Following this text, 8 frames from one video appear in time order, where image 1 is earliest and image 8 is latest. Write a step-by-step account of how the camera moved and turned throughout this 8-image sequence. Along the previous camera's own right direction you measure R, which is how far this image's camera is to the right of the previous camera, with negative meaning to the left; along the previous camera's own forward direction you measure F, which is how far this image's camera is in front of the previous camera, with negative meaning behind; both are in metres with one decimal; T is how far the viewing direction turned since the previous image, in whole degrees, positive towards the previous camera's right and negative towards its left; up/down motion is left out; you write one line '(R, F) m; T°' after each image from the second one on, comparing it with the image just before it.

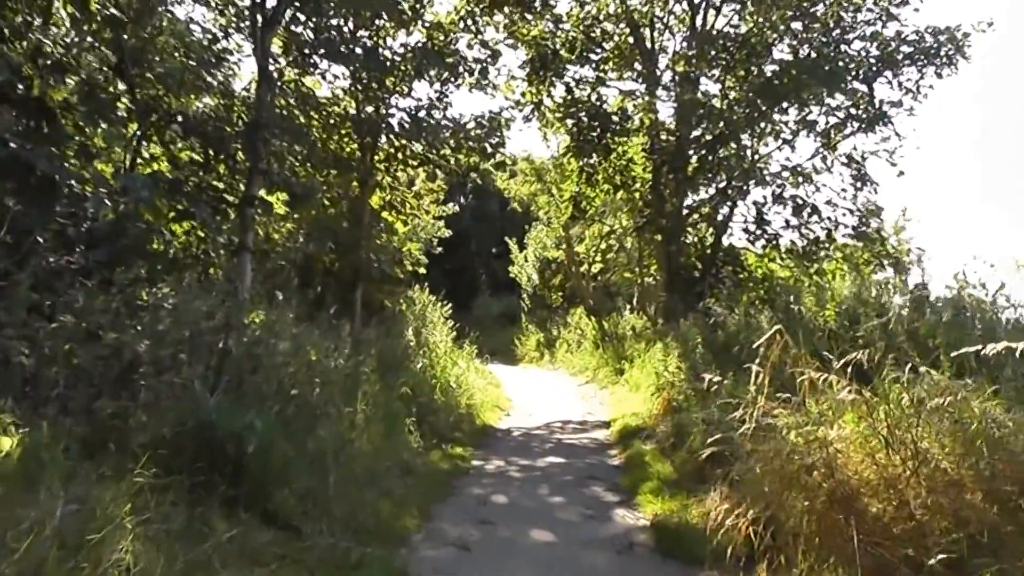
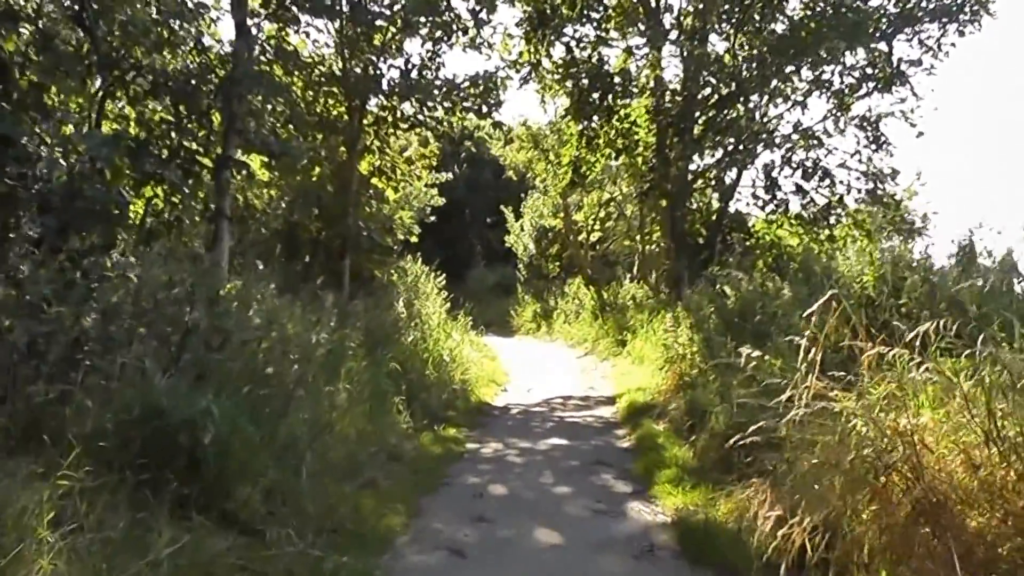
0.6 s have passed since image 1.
(0.0, +0.7) m; 0°
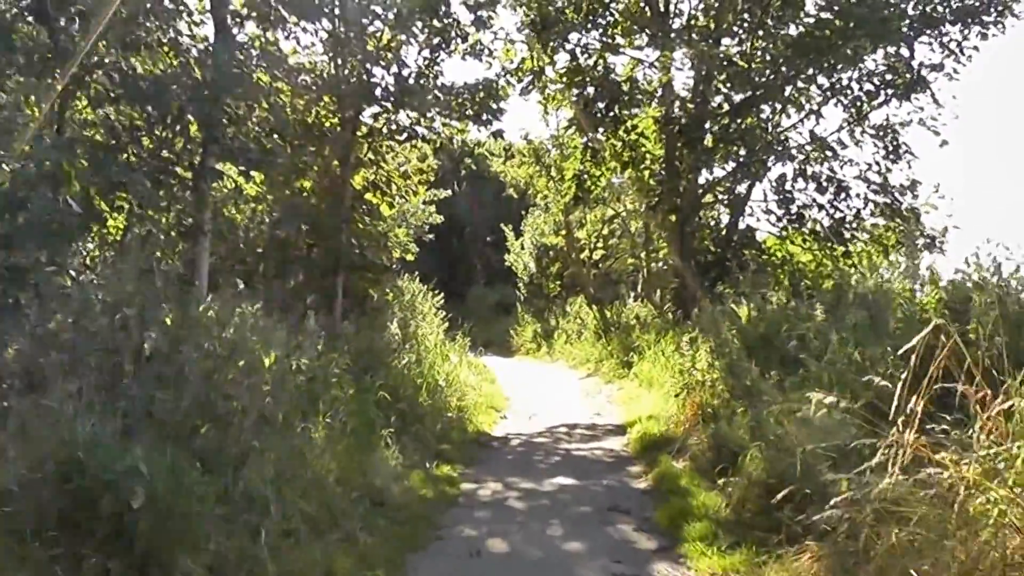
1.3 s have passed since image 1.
(0.0, +0.7) m; 0°
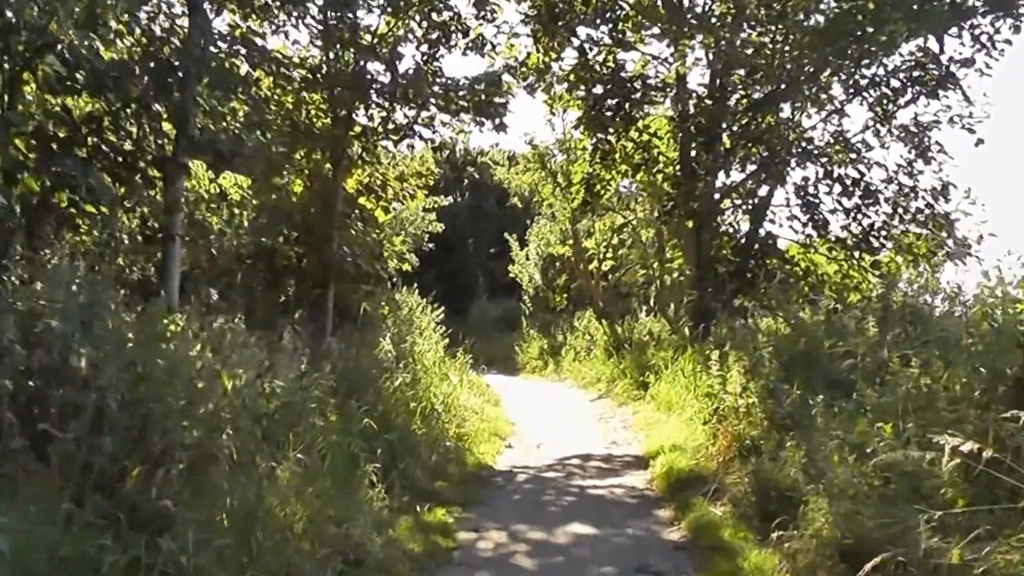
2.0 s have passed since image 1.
(0.0, +0.9) m; 0°
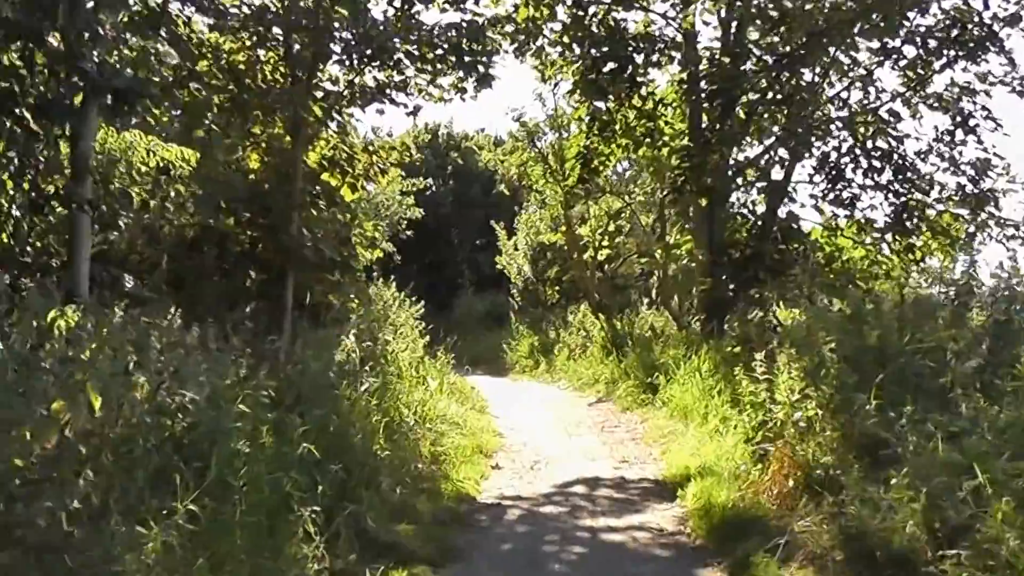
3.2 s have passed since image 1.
(0.0, +1.5) m; +1°
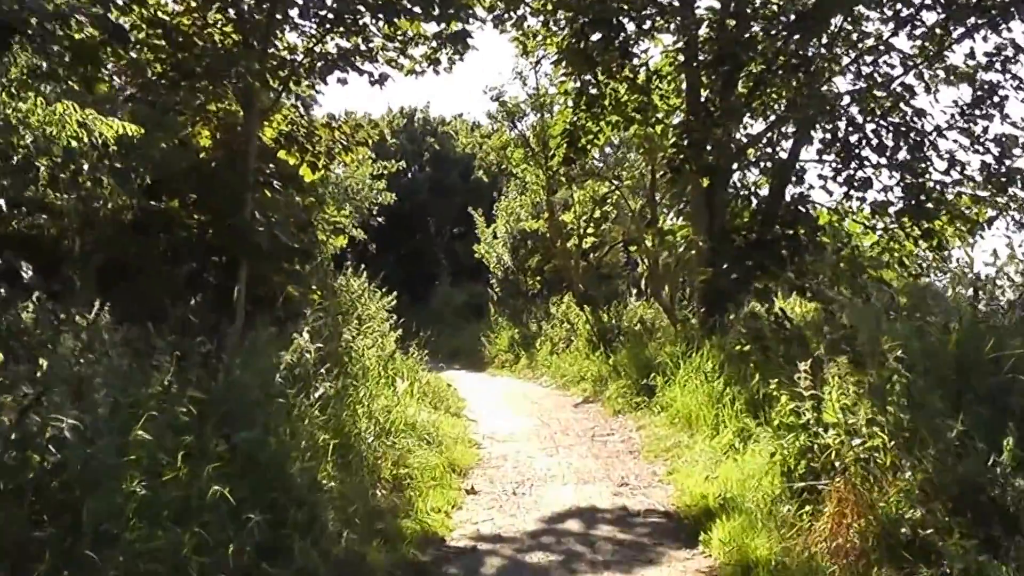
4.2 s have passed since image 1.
(0.0, +1.1) m; +1°
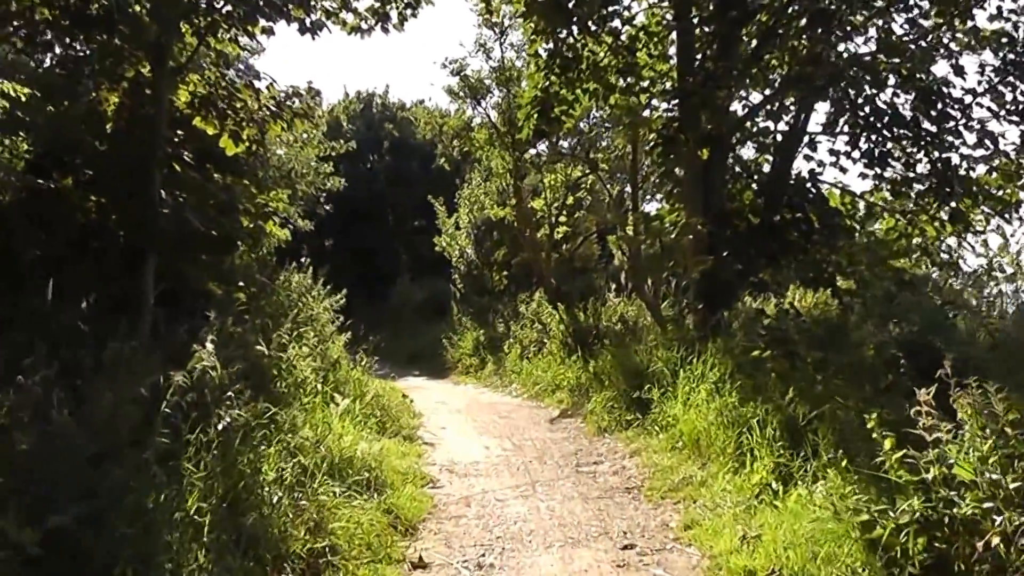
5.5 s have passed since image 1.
(0.0, +1.5) m; +2°
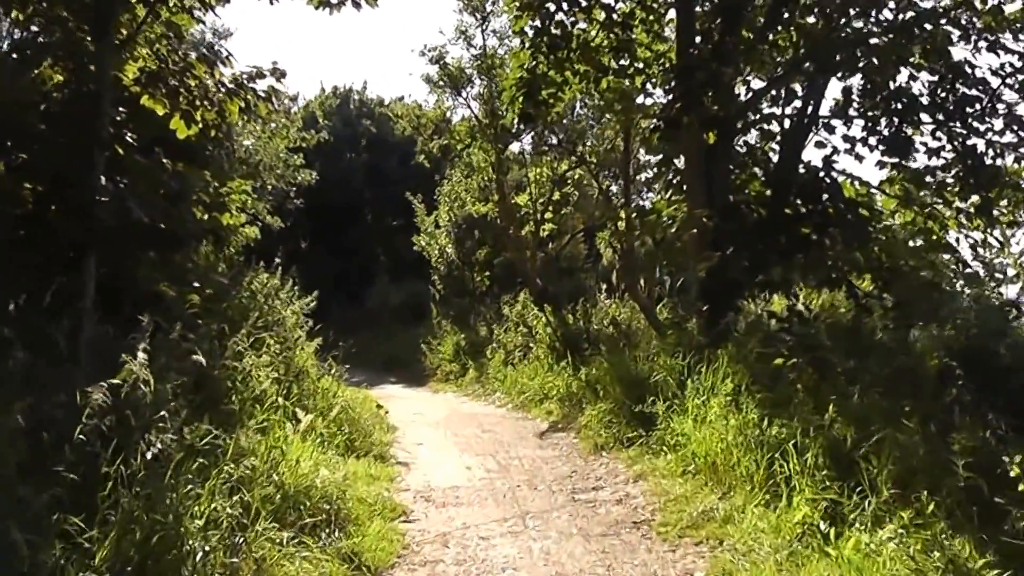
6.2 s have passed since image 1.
(0.0, +0.8) m; +1°
